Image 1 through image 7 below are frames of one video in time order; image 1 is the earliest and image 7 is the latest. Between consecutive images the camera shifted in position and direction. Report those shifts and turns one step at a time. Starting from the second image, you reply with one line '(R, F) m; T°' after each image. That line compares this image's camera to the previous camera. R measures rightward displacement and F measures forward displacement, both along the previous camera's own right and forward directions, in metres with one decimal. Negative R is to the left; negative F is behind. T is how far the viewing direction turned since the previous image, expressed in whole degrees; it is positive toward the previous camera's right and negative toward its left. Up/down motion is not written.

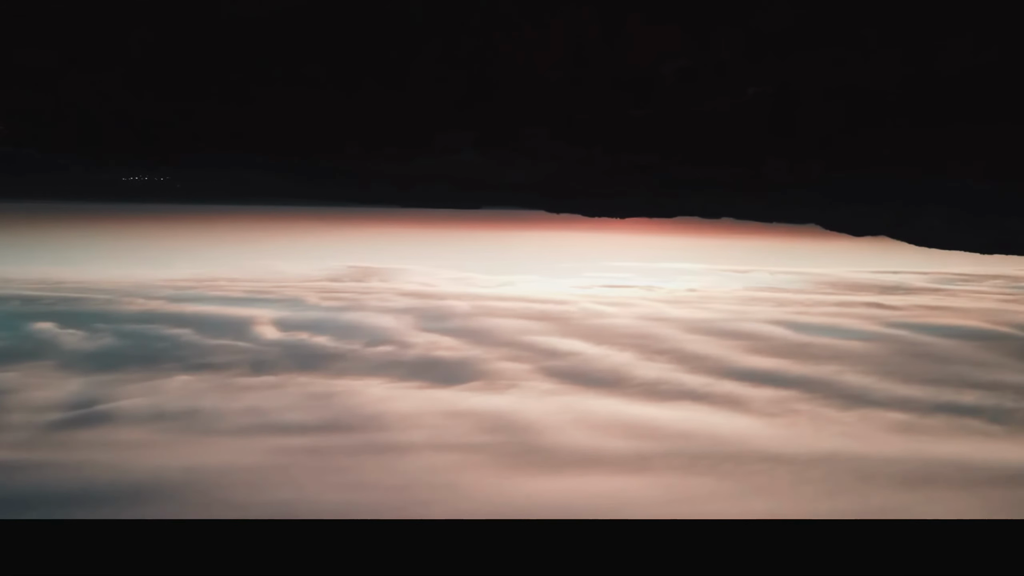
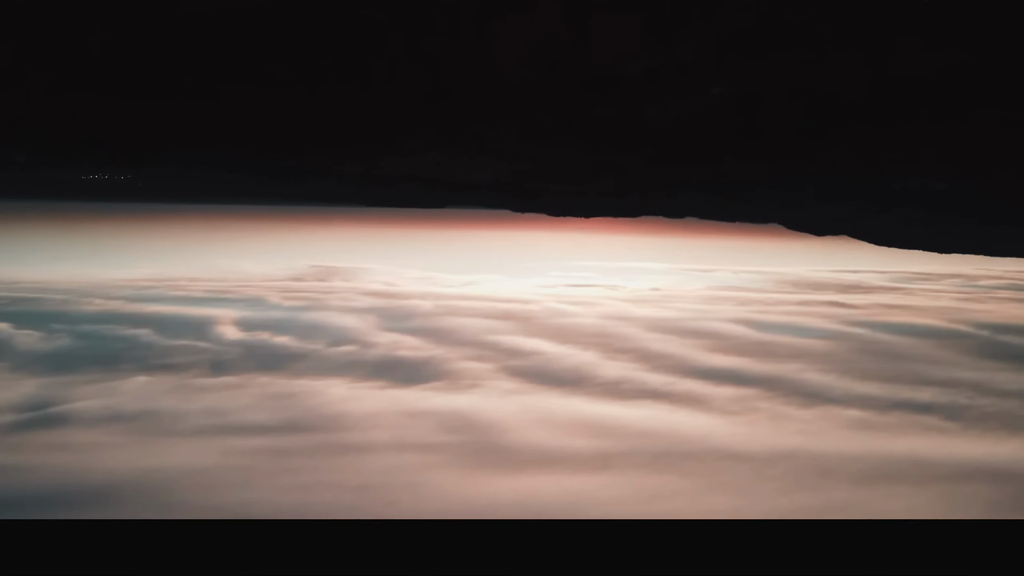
(+0.1, 0.0) m; +2°
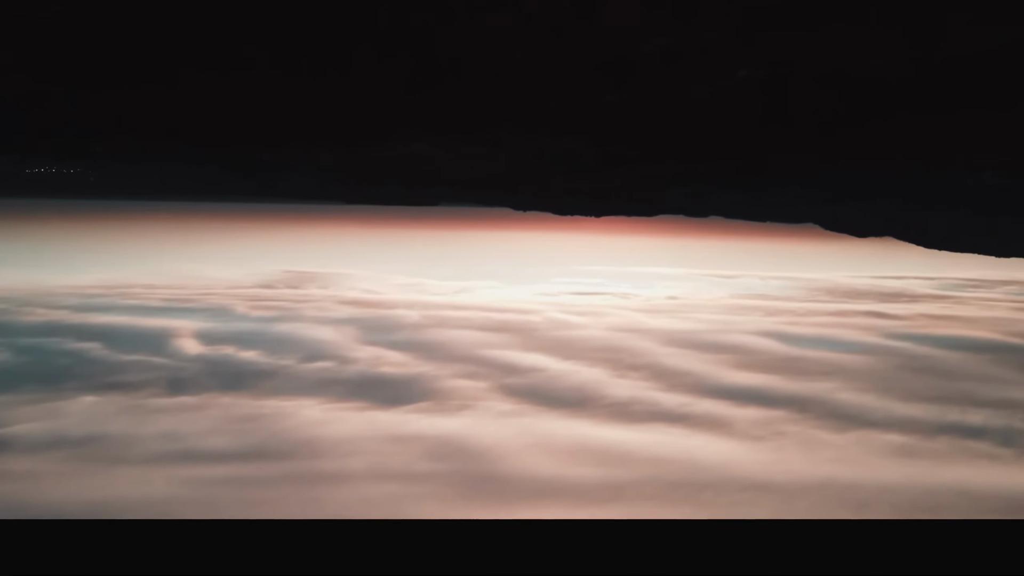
(+0.2, +0.7) m; -2°
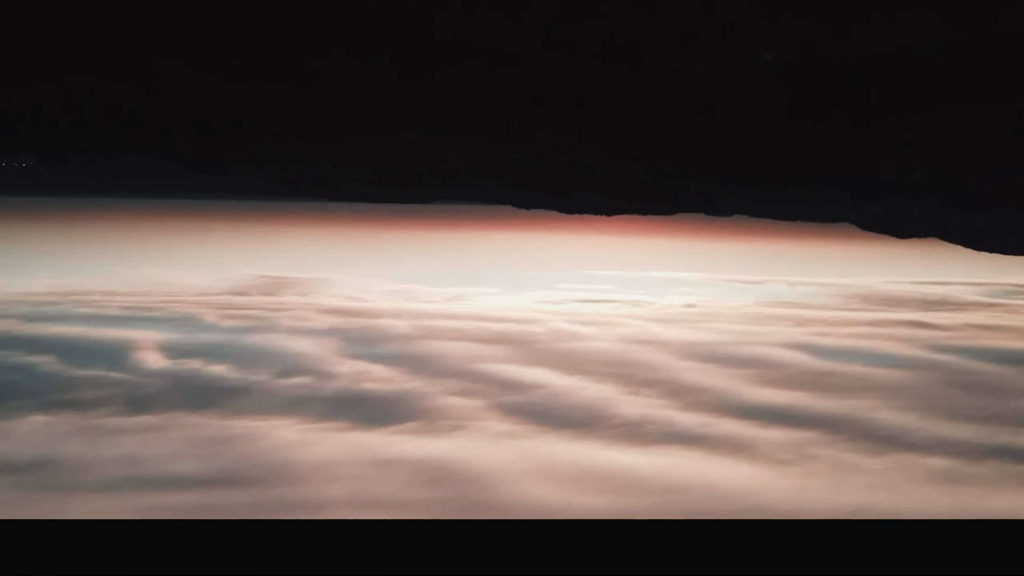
(+0.1, +0.5) m; -2°
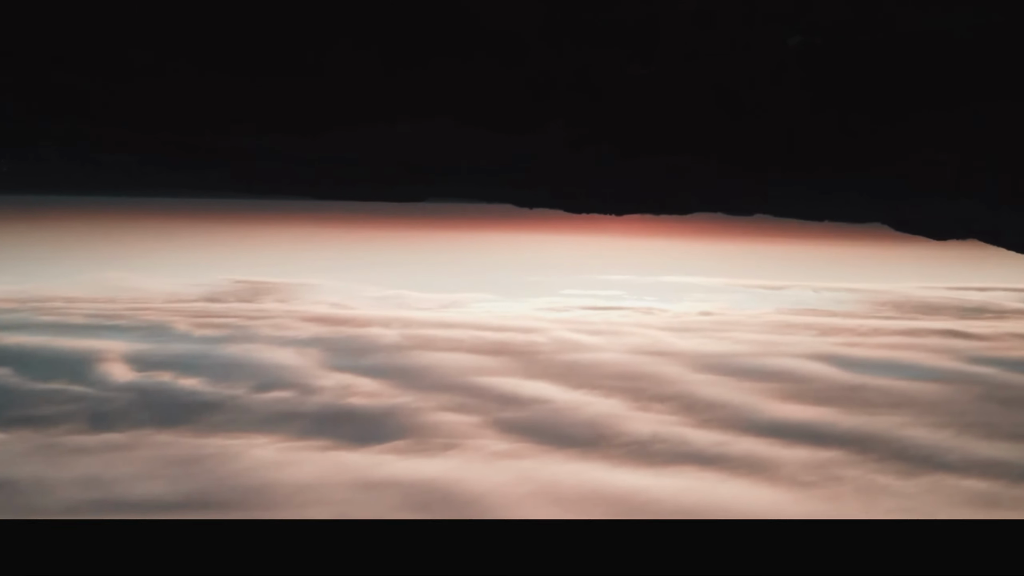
(+0.1, +0.4) m; -1°
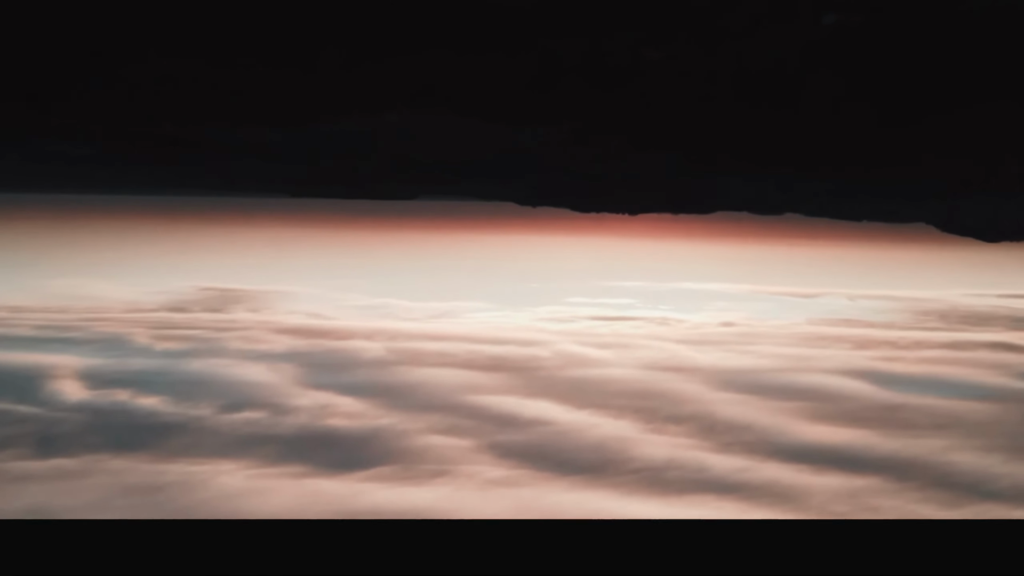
(+0.1, +0.5) m; -1°
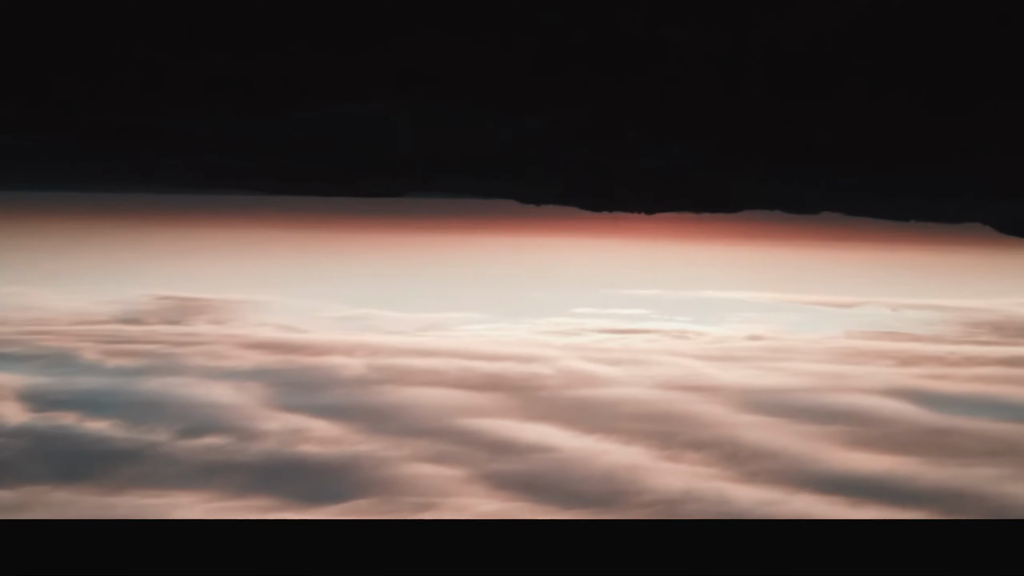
(+0.1, +0.5) m; -1°
